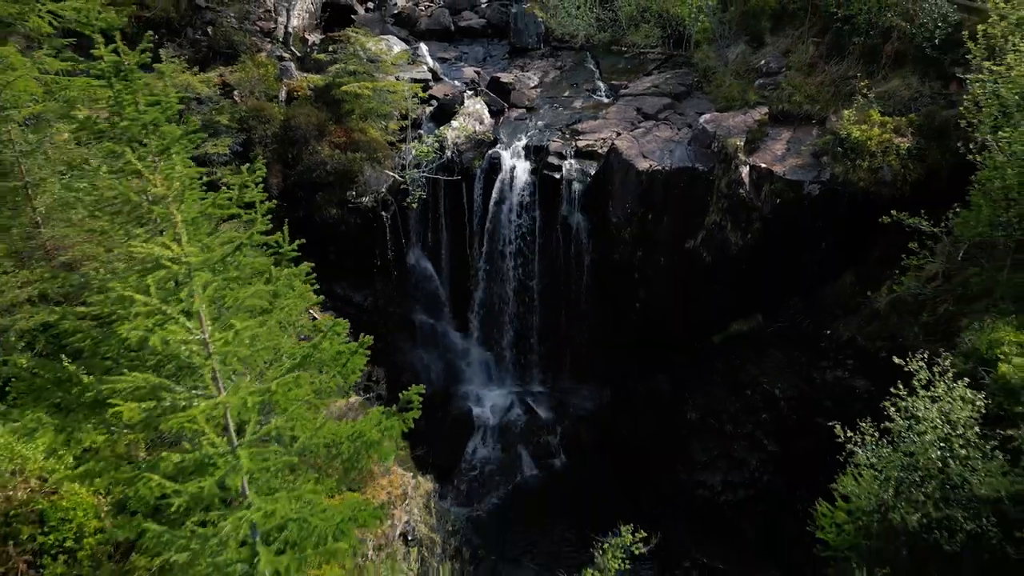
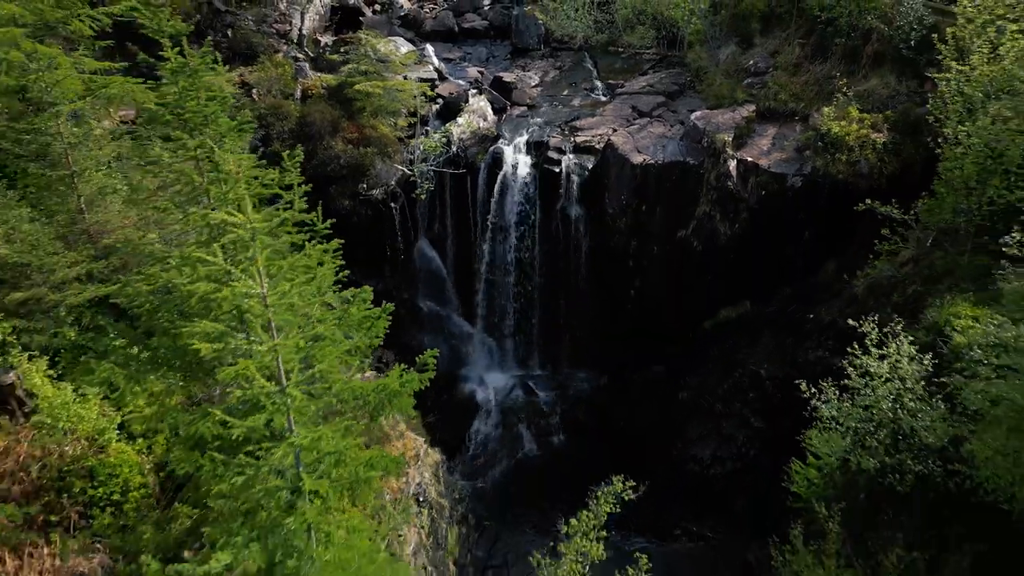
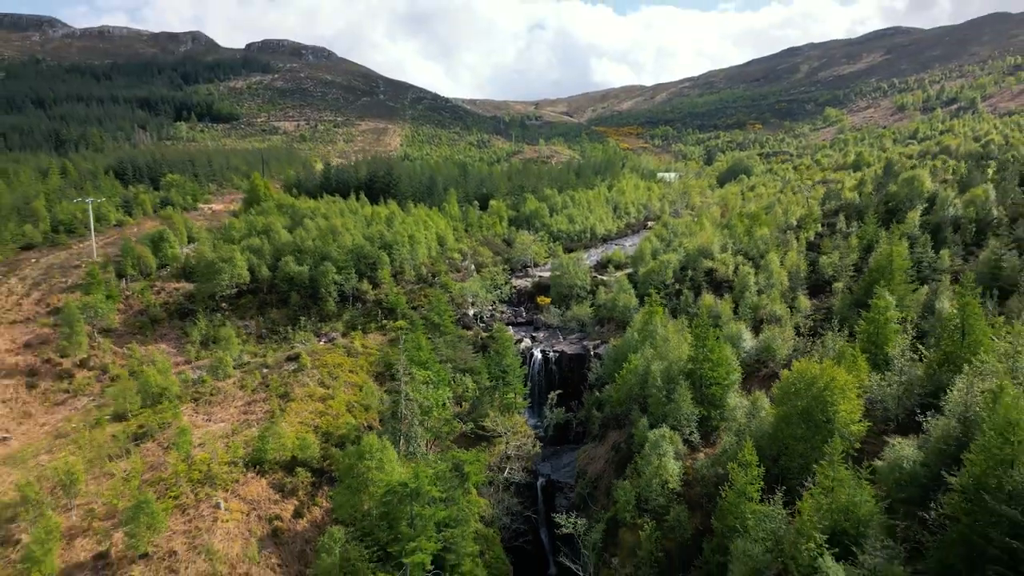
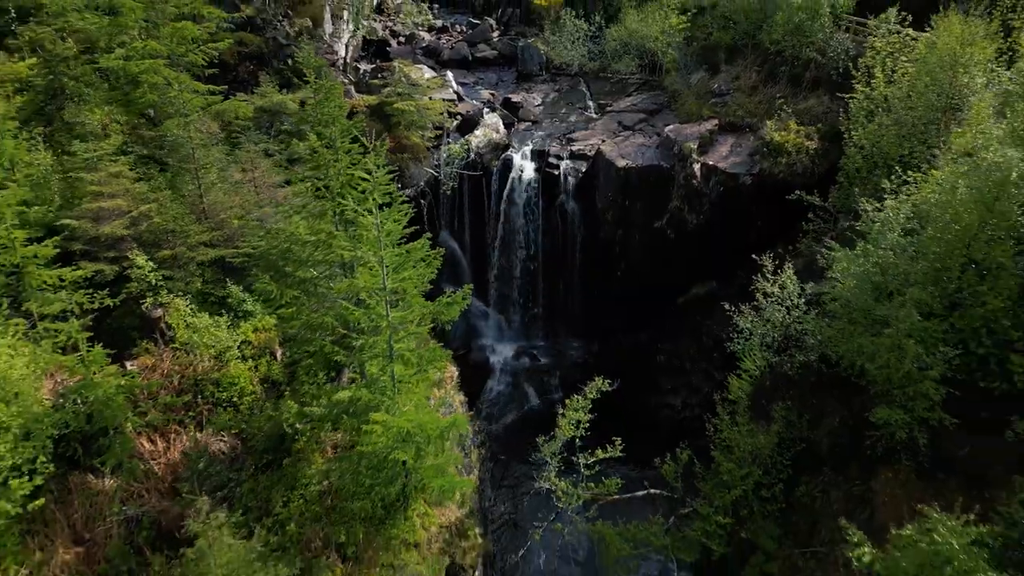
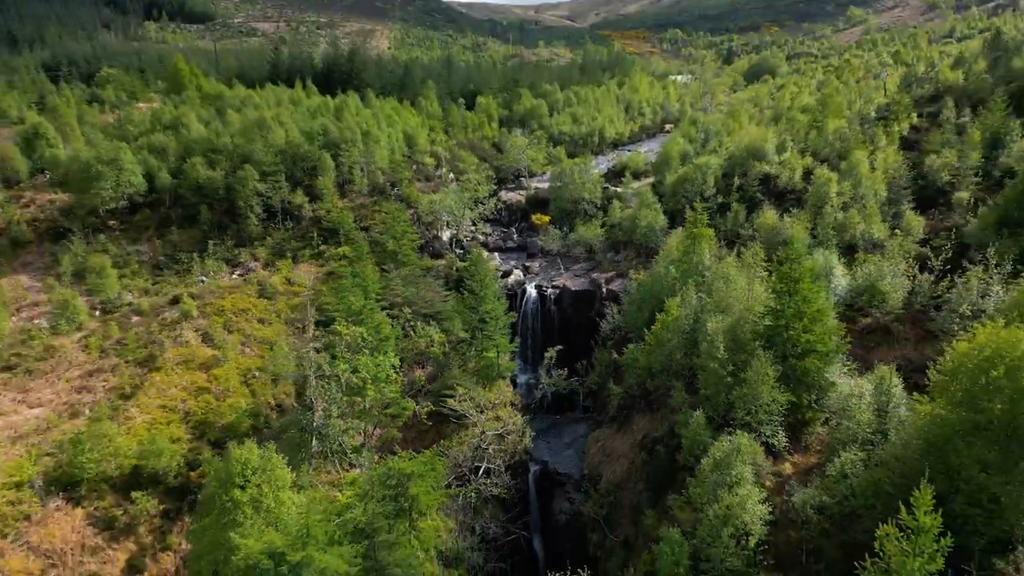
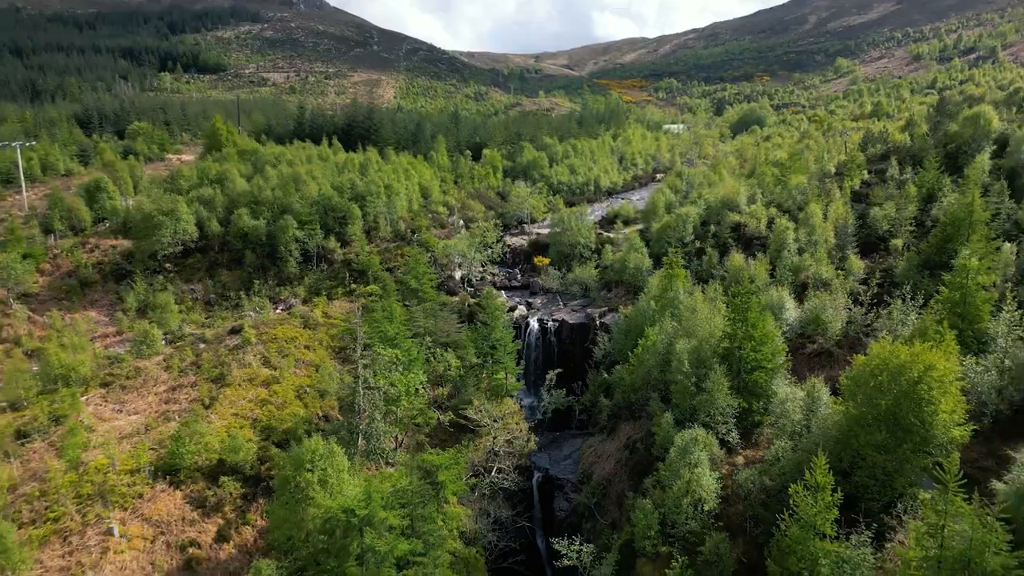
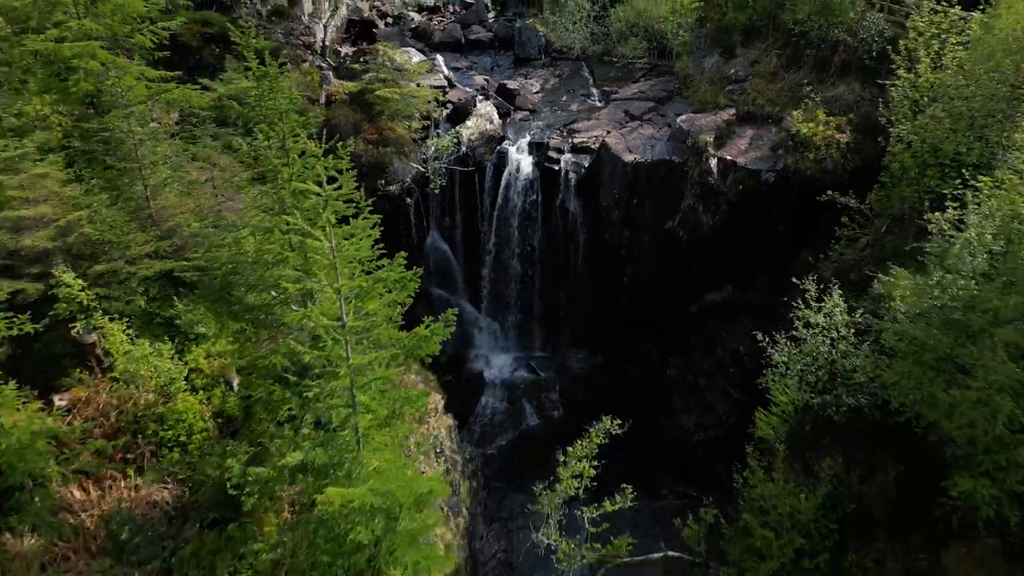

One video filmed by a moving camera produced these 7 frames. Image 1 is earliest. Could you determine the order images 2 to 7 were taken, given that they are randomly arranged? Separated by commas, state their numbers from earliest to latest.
2, 7, 4, 5, 6, 3
